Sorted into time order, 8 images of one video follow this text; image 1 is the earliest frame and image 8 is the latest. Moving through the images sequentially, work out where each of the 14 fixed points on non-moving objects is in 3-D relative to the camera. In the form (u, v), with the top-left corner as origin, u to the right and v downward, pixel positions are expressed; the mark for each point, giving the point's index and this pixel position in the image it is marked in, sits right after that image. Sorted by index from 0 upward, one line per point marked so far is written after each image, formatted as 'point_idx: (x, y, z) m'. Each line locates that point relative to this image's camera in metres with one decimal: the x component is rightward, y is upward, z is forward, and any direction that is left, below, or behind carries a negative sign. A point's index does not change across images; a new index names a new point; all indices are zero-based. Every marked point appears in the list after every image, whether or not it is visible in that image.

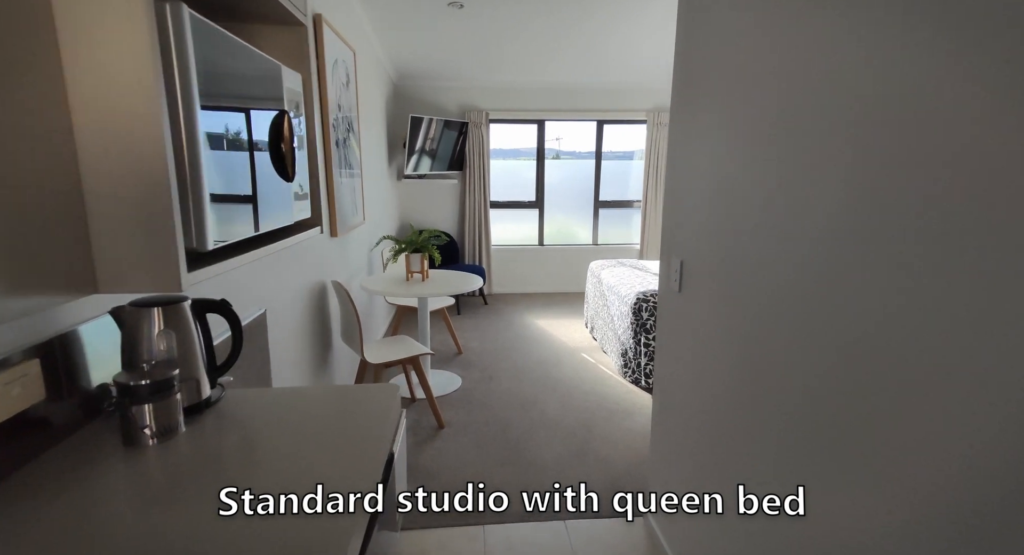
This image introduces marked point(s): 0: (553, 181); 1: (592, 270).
0: (+0.5, +1.2, +5.8) m
1: (+0.7, 0.0, +4.2) m
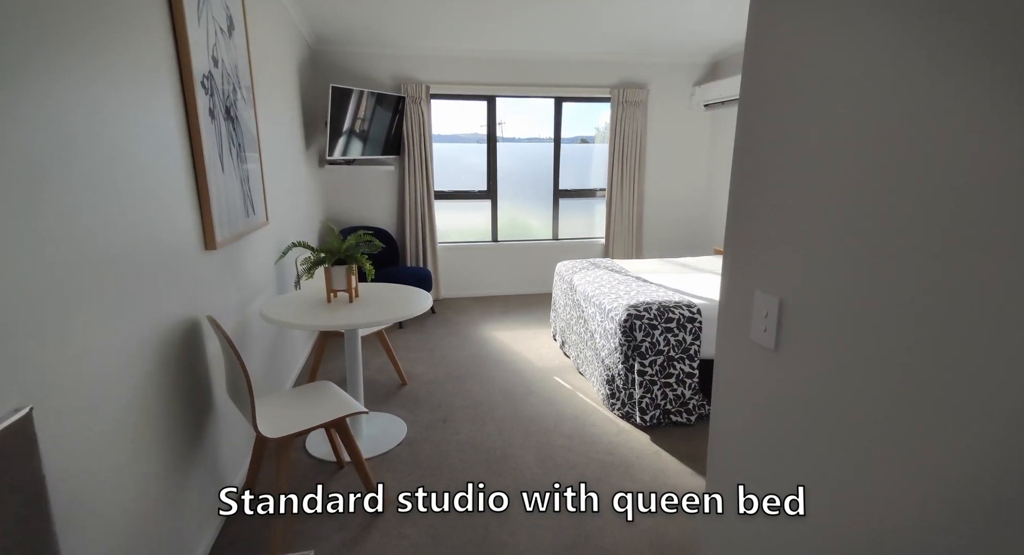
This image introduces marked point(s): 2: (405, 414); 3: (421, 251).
0: (0.0, +1.2, +5.1) m
1: (+0.4, 0.0, +3.5) m
2: (-0.6, -0.8, +2.8) m
3: (-0.9, +0.3, +4.8) m
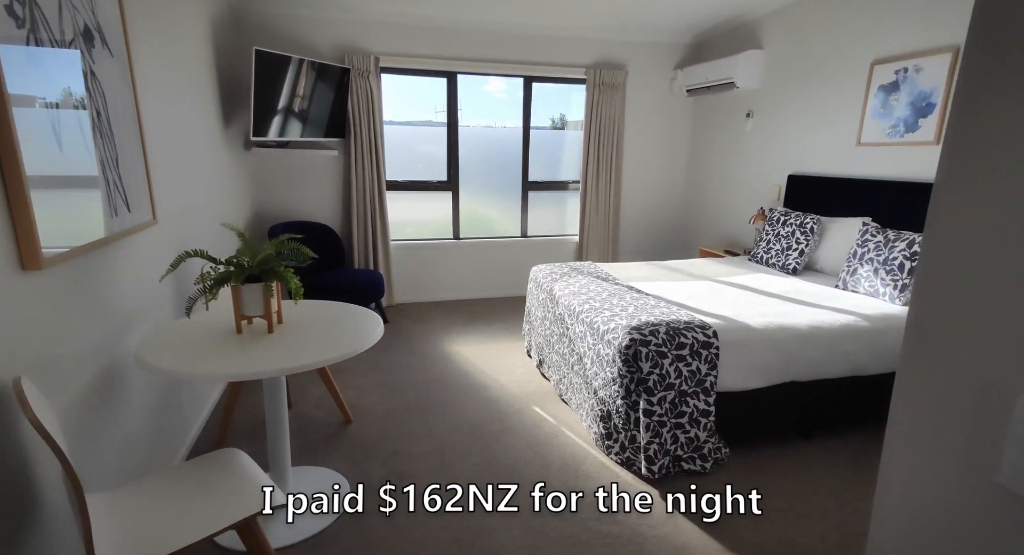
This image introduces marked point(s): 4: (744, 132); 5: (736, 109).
0: (-0.4, +1.1, +4.5) m
1: (+0.2, 0.0, +3.0) m
2: (-0.7, -0.8, +2.2) m
3: (-1.2, +0.2, +4.2) m
4: (+1.9, +1.2, +4.0) m
5: (+1.9, +1.4, +4.1) m
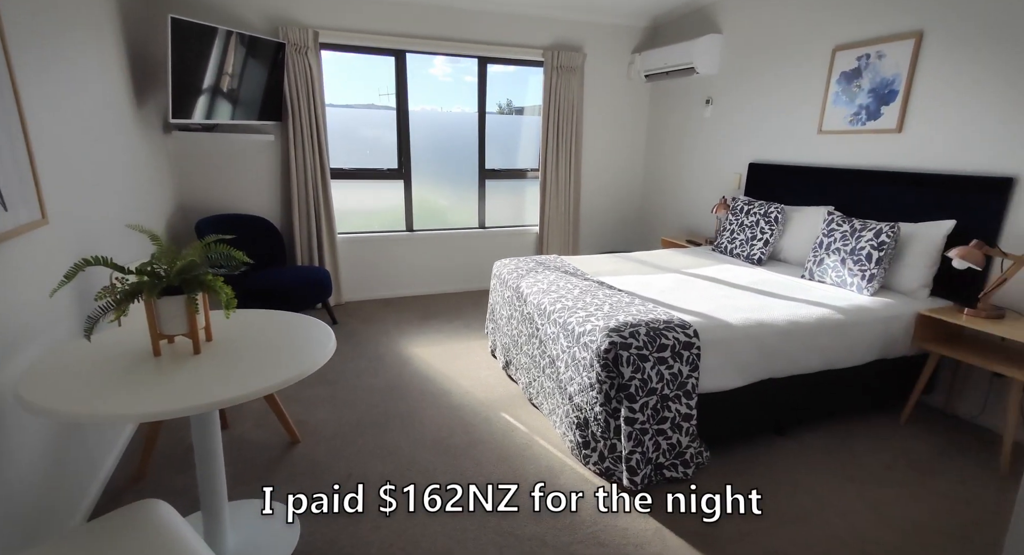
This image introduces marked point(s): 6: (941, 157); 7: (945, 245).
0: (-0.8, +1.2, +4.2) m
1: (0.0, 0.0, +2.8) m
2: (-0.8, -0.9, +1.9) m
3: (-1.6, +0.3, +3.8) m
4: (+1.6, +1.3, +4.0) m
5: (+1.5, +1.5, +4.1) m
6: (+2.1, +0.6, +2.4) m
7: (+2.1, +0.2, +2.3) m
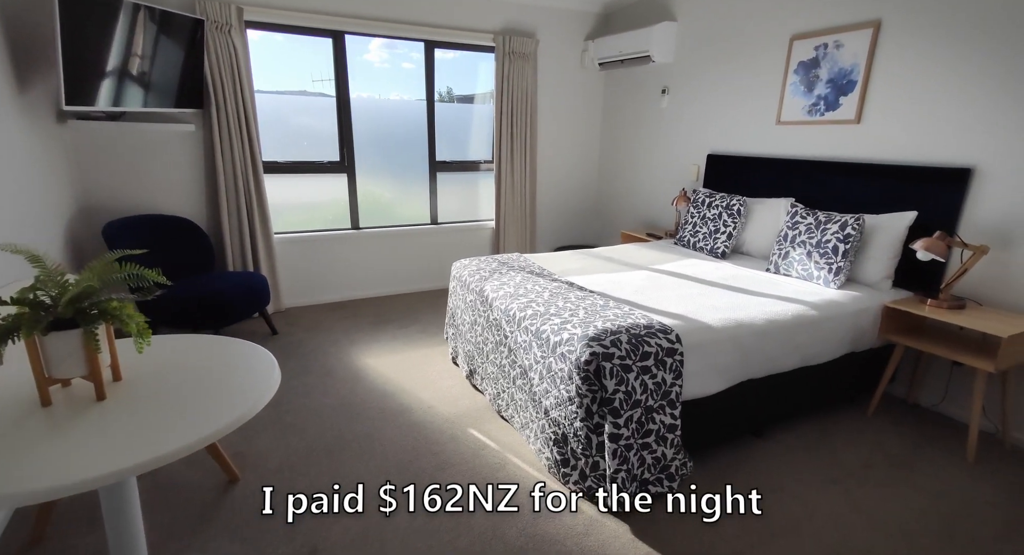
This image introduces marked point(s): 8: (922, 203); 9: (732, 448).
0: (-1.2, +1.2, +3.9) m
1: (-0.3, 0.0, +2.6) m
2: (-0.9, -0.9, +1.6) m
3: (-1.9, +0.2, +3.5) m
4: (+1.2, +1.4, +3.9) m
5: (+1.1, +1.6, +4.0) m
6: (+1.9, +0.6, +2.4) m
7: (+1.9, +0.2, +2.3) m
8: (+2.0, +0.4, +2.3) m
9: (+1.0, -0.7, +2.1) m
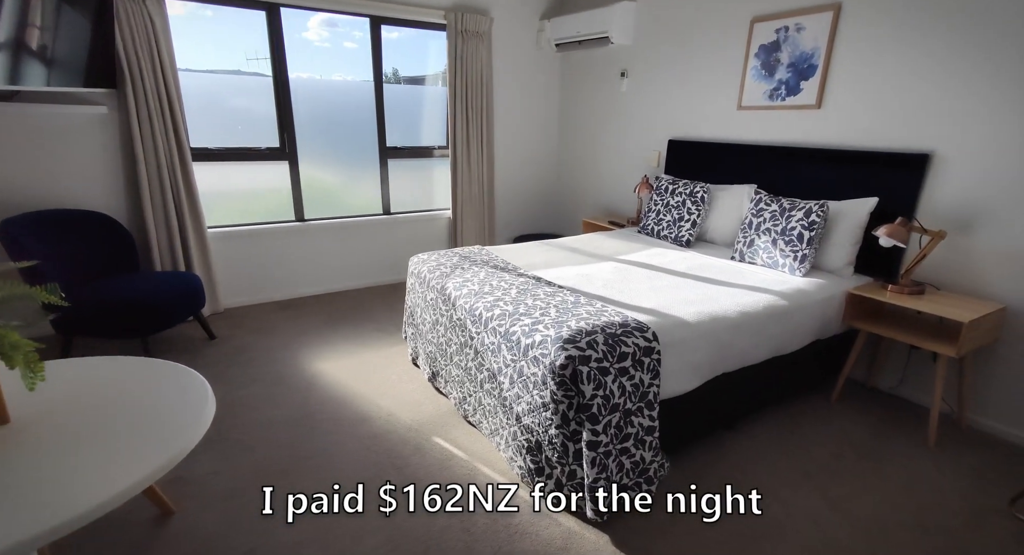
0: (-1.5, +1.2, +3.6) m
1: (-0.4, 0.0, +2.4) m
2: (-1.0, -0.9, +1.4) m
3: (-2.2, +0.2, +3.1) m
4: (+0.8, +1.4, +3.8) m
5: (+0.8, +1.7, +3.9) m
6: (+1.7, +0.7, +2.4) m
7: (+1.7, +0.3, +2.4) m
8: (+1.8, +0.4, +2.3) m
9: (+0.8, -0.7, +2.1) m
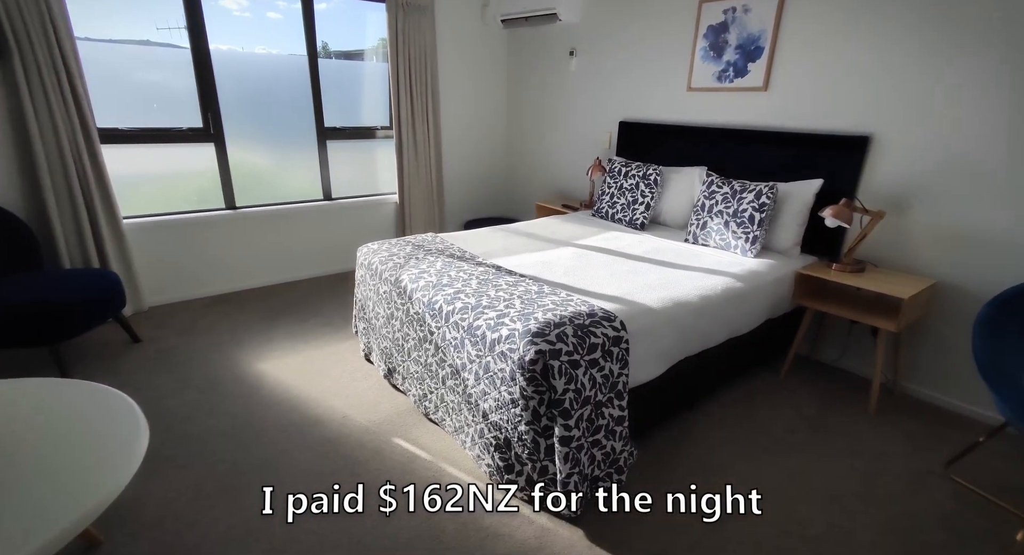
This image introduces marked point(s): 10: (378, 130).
0: (-1.9, +1.3, +3.3) m
1: (-0.6, 0.0, +2.3) m
2: (-1.0, -1.0, +1.3) m
3: (-2.4, +0.2, +2.8) m
4: (+0.4, +1.6, +3.8) m
5: (+0.3, +1.8, +3.8) m
6: (+1.5, +0.8, +2.5) m
7: (+1.5, +0.4, +2.4) m
8: (+1.6, +0.5, +2.4) m
9: (+0.7, -0.6, +2.1) m
10: (-1.1, +1.2, +3.9) m
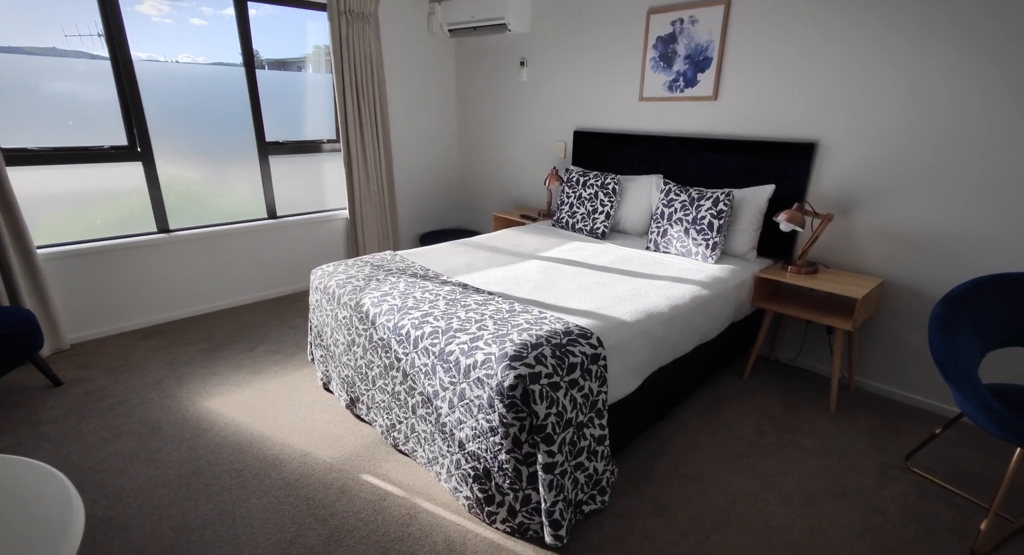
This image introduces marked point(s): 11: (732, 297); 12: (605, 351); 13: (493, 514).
0: (-2.2, +1.1, +3.0) m
1: (-0.8, -0.1, +2.2) m
2: (-1.0, -1.1, +1.1) m
3: (-2.6, 0.0, +2.4) m
4: (+0.1, +1.5, +3.7) m
5: (0.0, +1.7, +3.8) m
6: (+1.3, +0.8, +2.6) m
7: (+1.3, +0.4, +2.5) m
8: (+1.4, +0.5, +2.5) m
9: (+0.6, -0.7, +2.1) m
10: (-1.4, +1.0, +3.8) m
11: (+1.0, -0.1, +2.3) m
12: (+0.3, -0.3, +1.7) m
13: (-0.1, -0.8, +1.6) m
